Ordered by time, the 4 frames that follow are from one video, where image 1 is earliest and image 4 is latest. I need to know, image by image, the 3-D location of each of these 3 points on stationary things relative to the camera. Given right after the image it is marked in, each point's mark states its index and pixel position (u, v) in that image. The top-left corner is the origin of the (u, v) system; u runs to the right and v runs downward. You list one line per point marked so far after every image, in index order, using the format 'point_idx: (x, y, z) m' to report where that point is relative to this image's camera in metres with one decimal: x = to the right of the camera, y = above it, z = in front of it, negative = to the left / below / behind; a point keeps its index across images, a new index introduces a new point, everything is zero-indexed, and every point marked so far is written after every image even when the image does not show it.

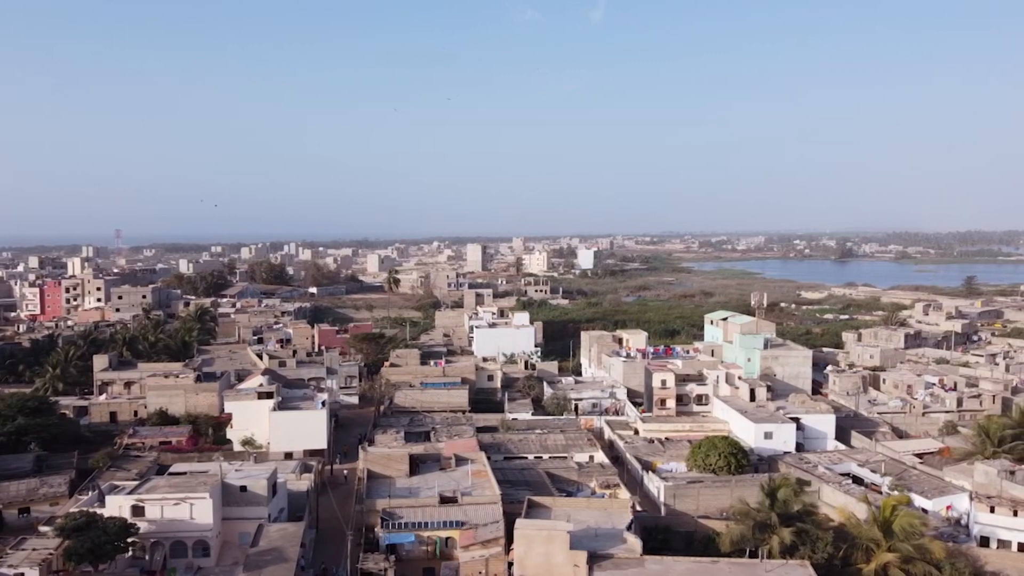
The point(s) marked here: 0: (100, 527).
0: (-8.6, -5.0, +17.2) m
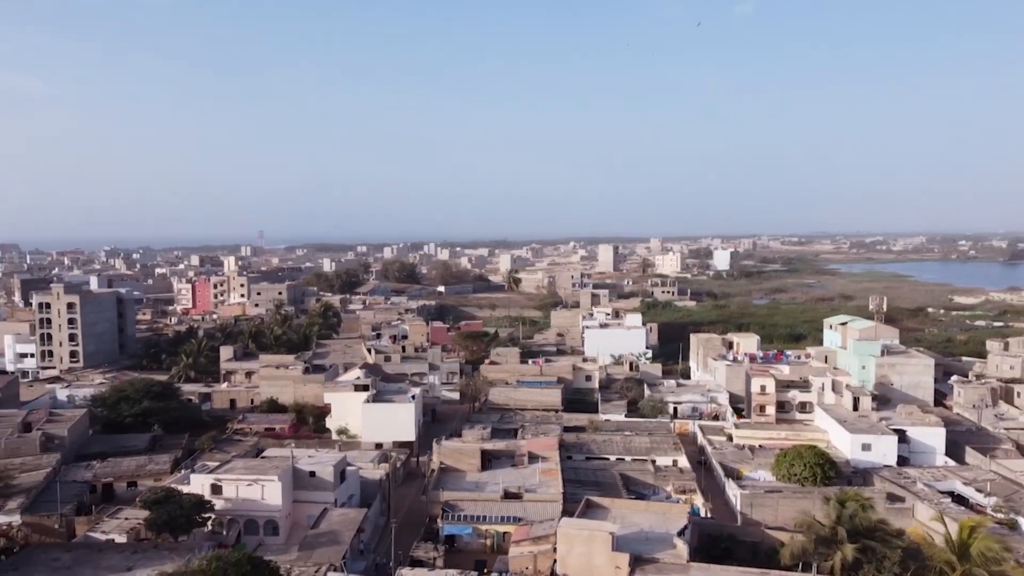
0: (-7.7, -4.9, +18.9) m
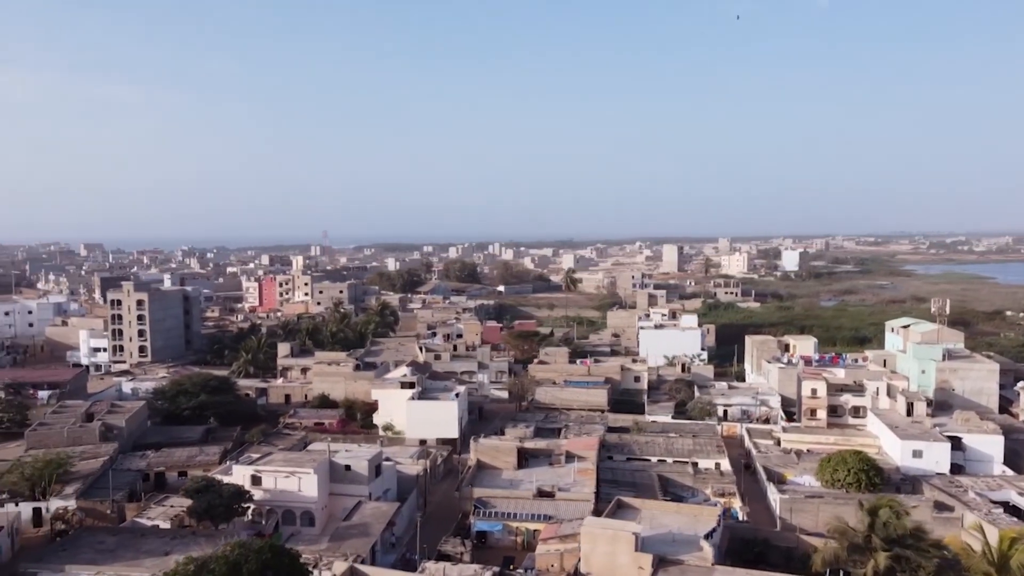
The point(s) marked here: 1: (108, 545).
0: (-7.0, -4.8, +19.7) m
1: (-8.6, -5.5, +17.6) m
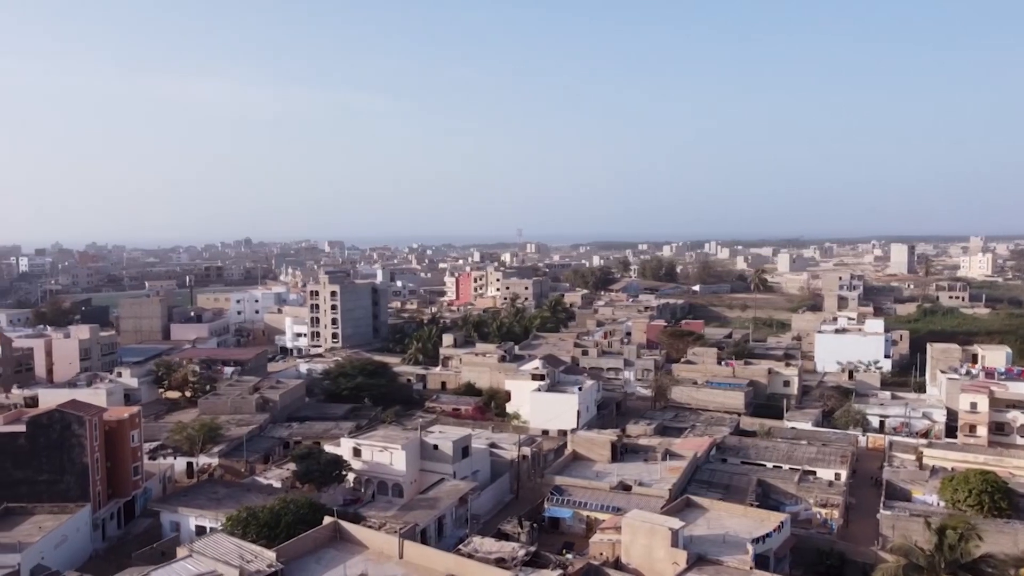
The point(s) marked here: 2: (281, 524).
0: (-5.3, -4.6, +22.5) m
1: (-7.4, -5.3, +20.9) m
2: (-4.5, -4.6, +16.0) m
